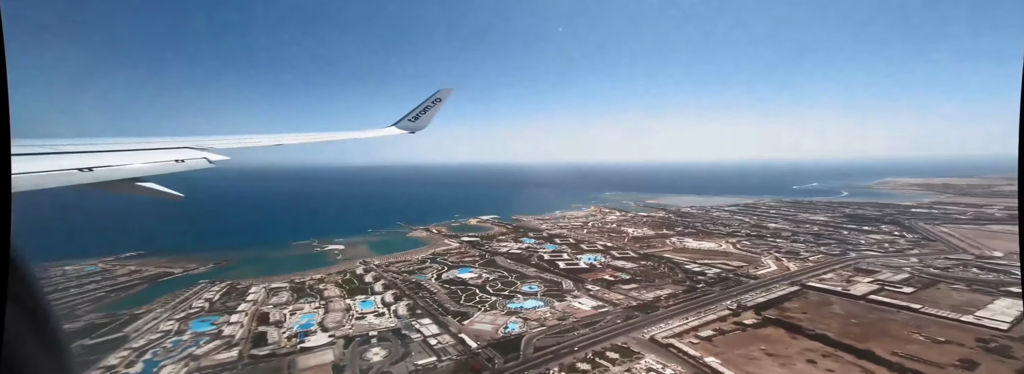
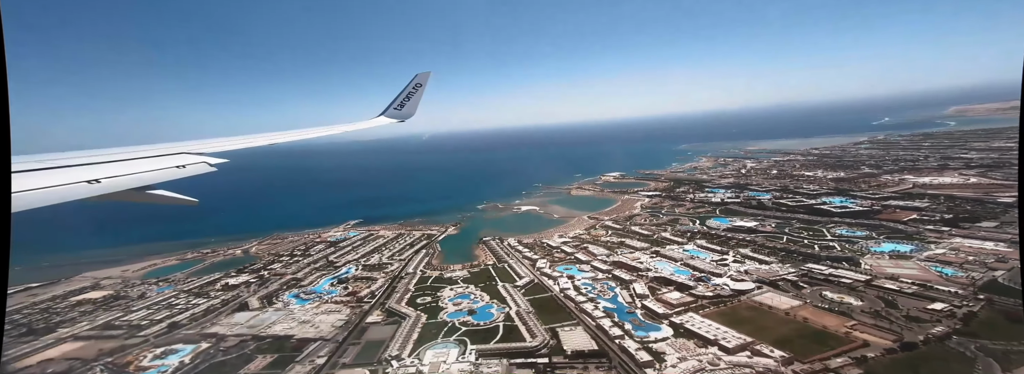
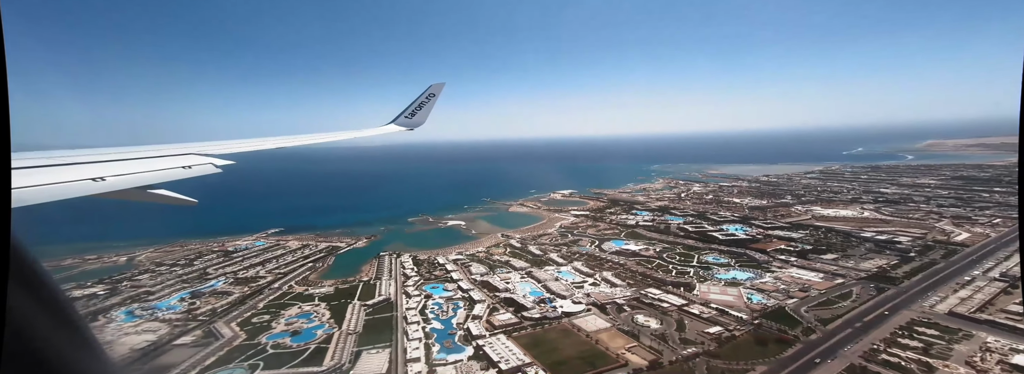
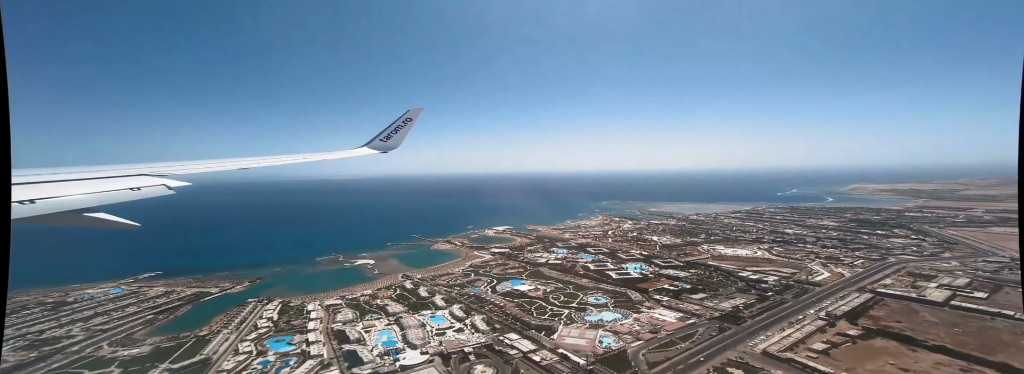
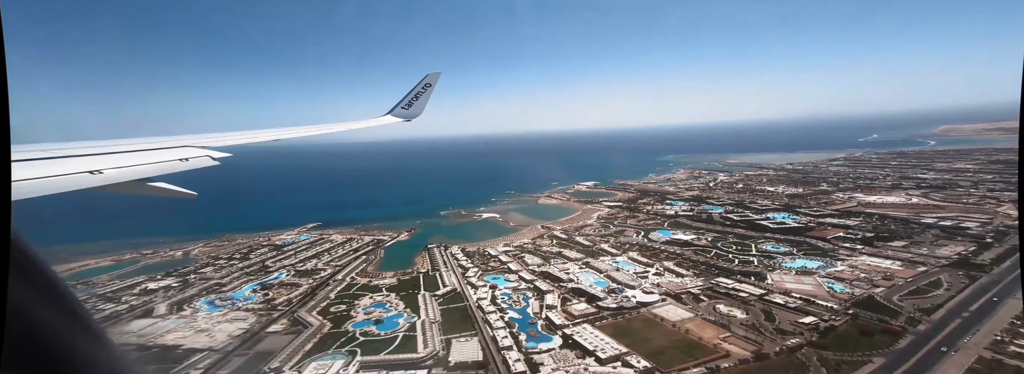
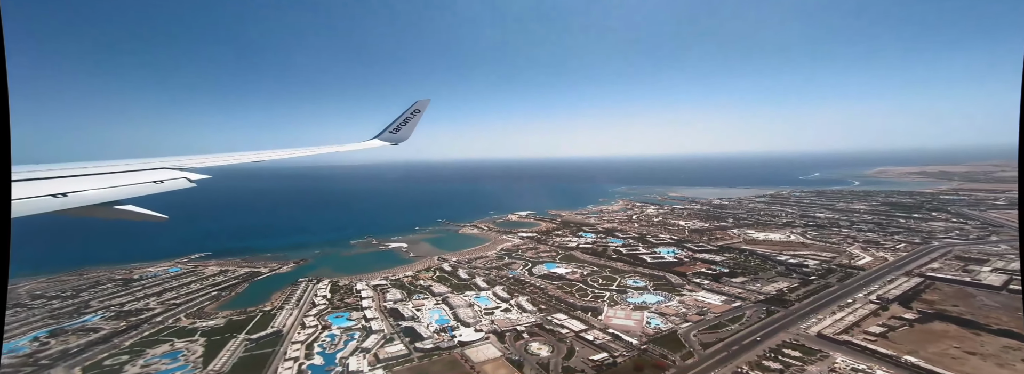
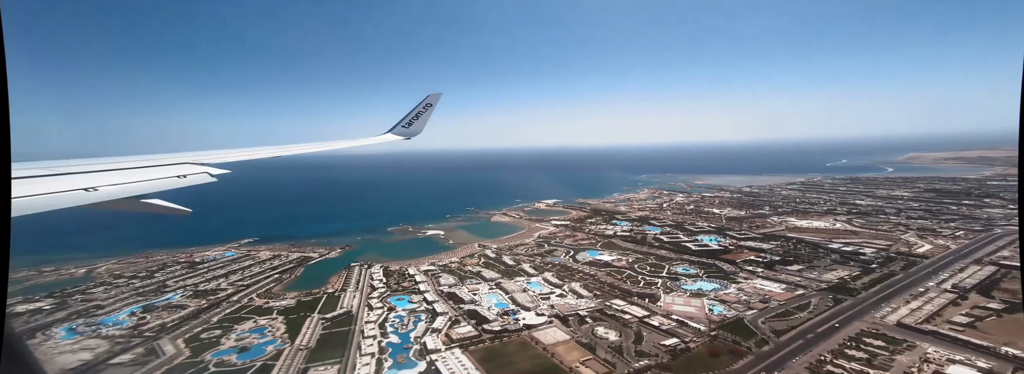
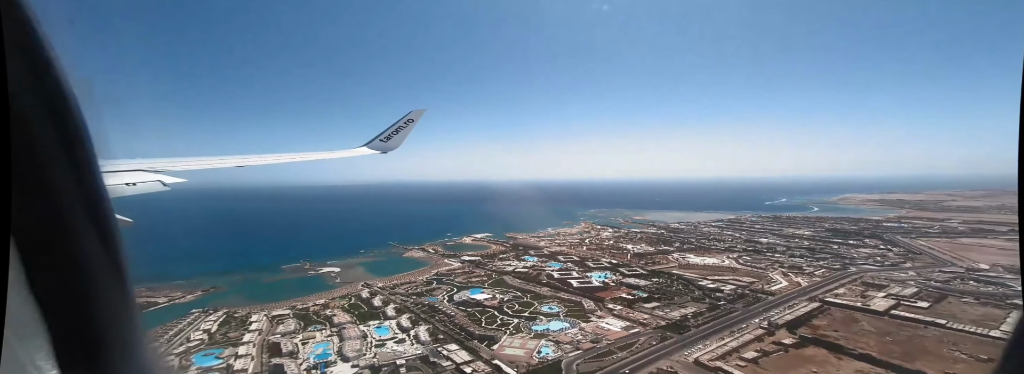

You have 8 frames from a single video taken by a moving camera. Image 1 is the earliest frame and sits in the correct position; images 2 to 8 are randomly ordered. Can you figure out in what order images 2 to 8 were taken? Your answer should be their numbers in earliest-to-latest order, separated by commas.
8, 4, 6, 7, 3, 5, 2
